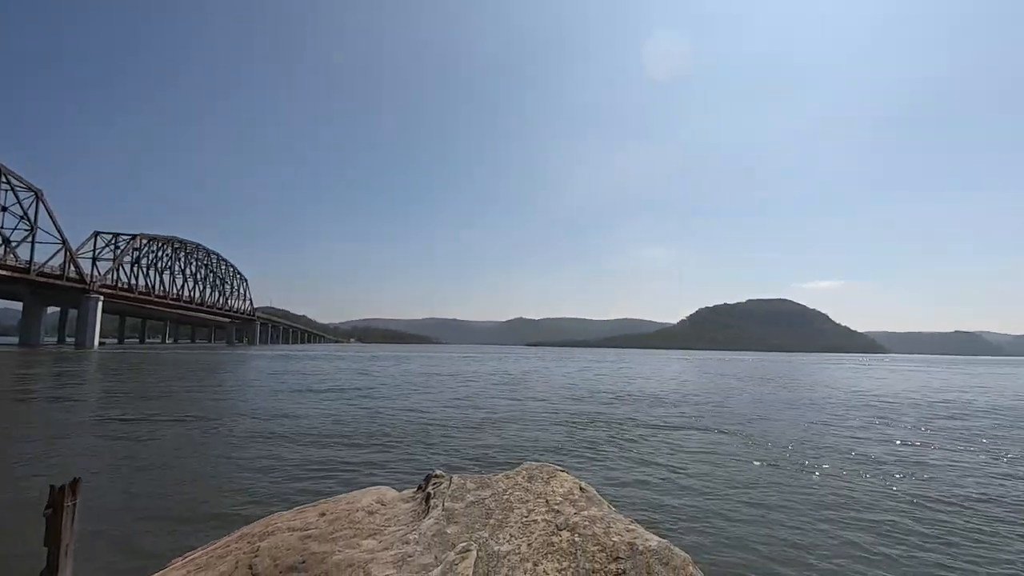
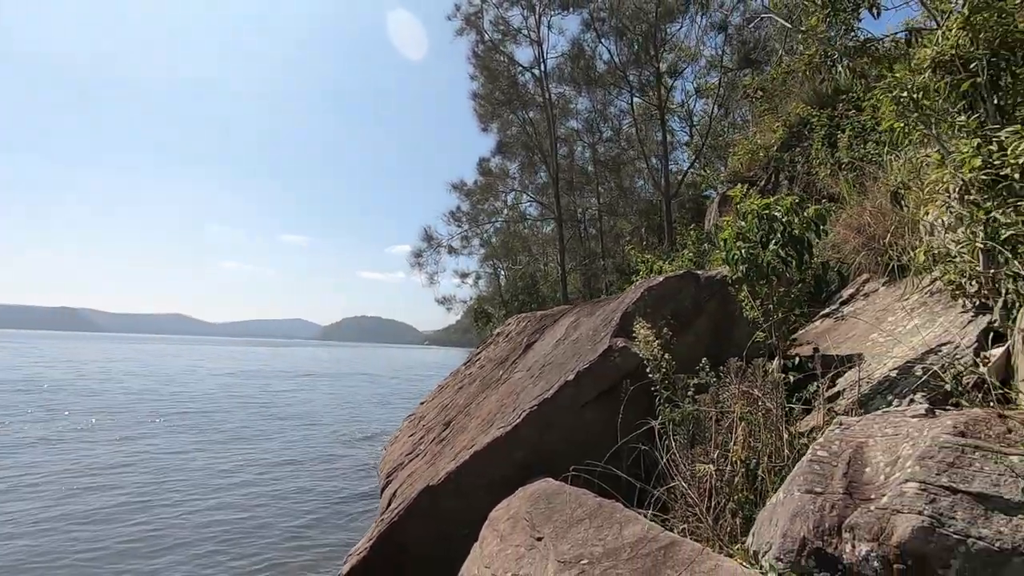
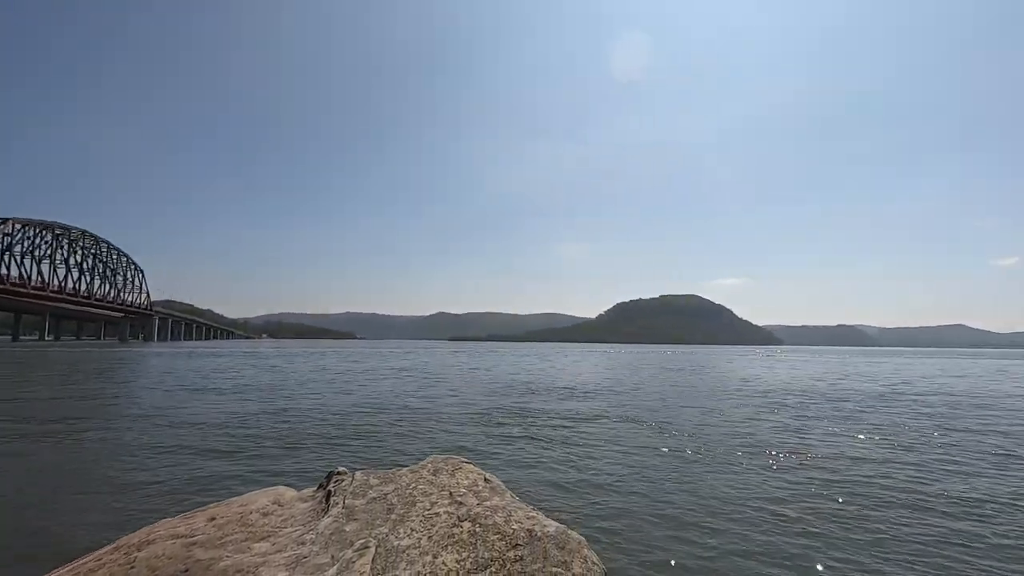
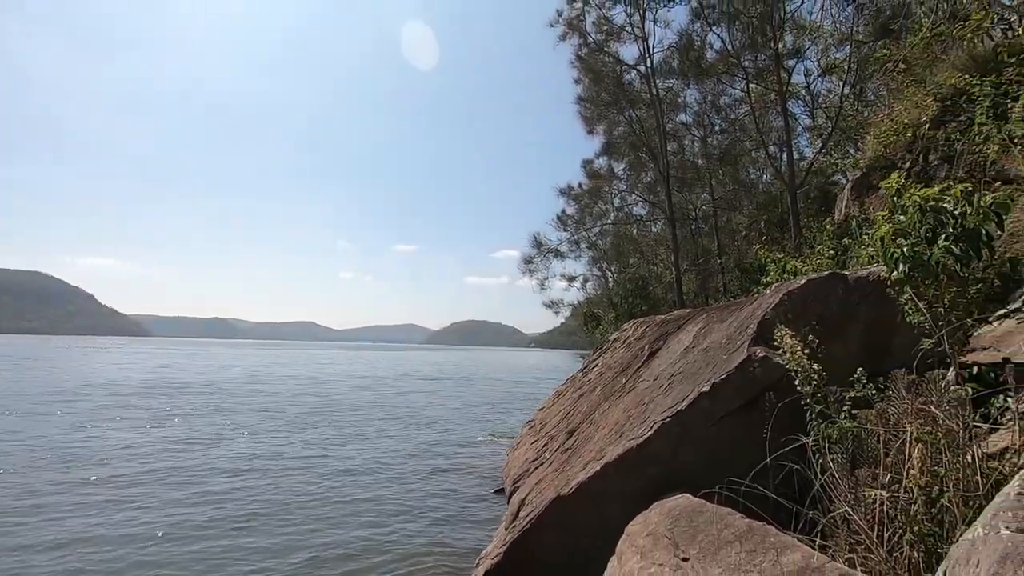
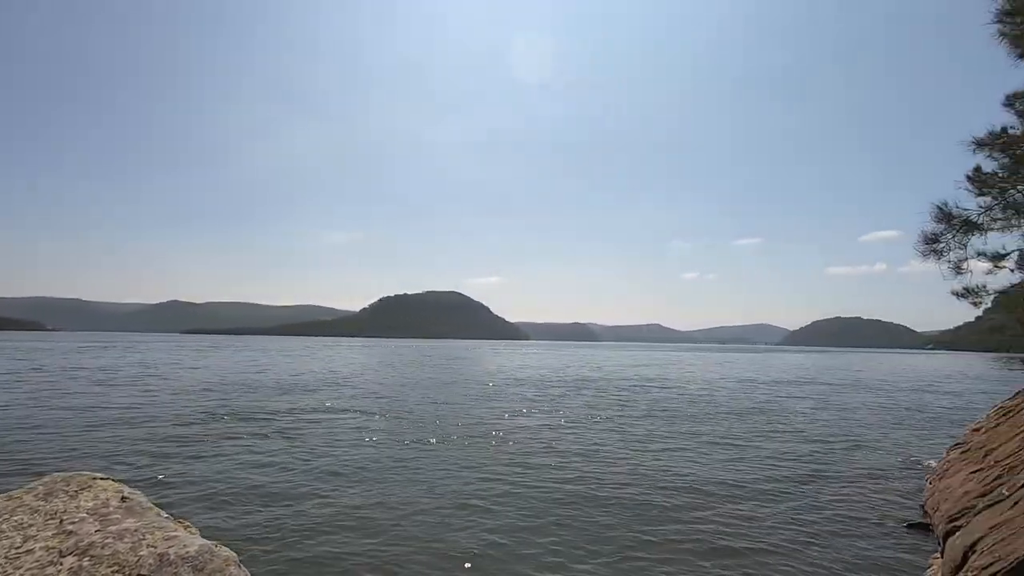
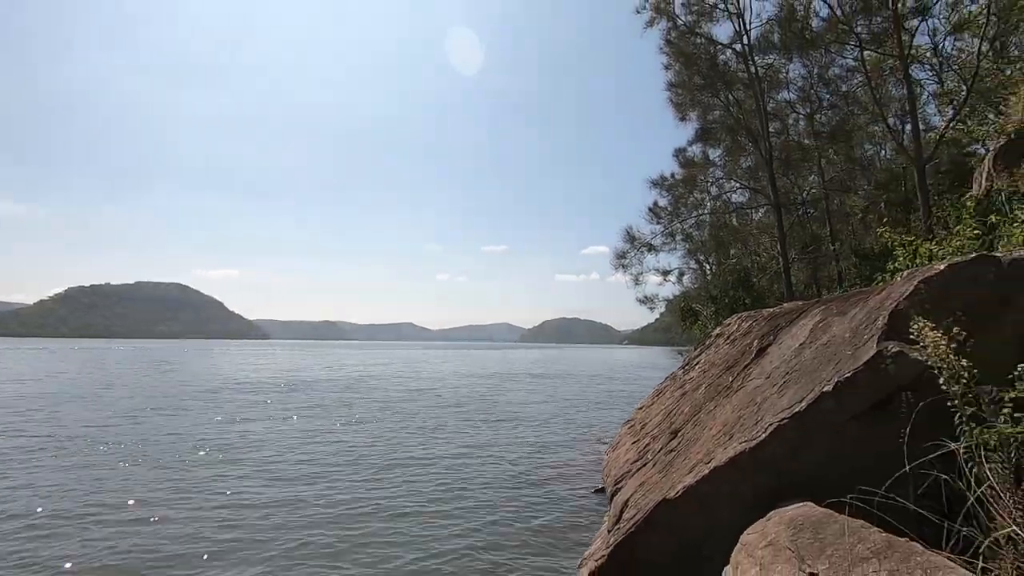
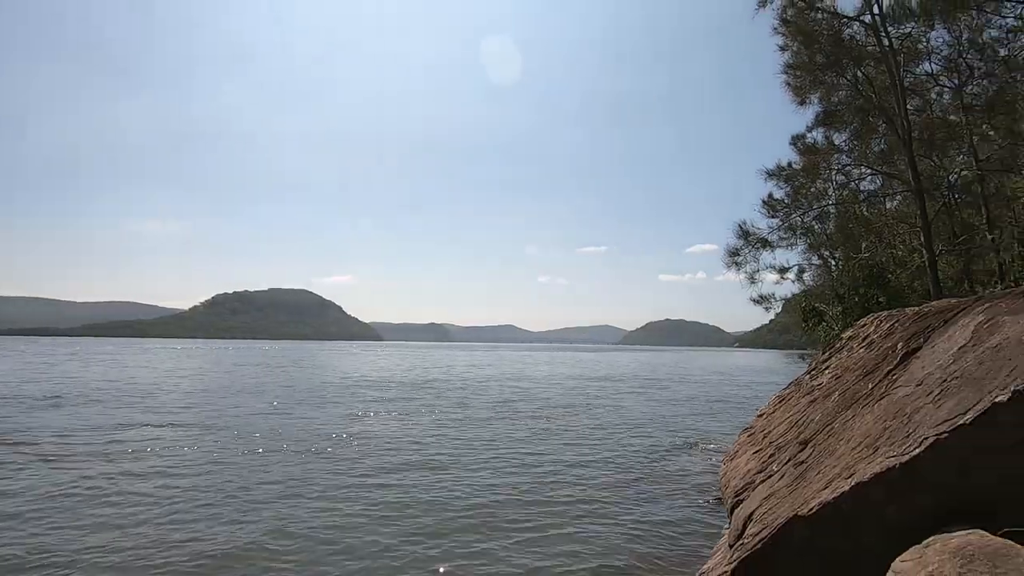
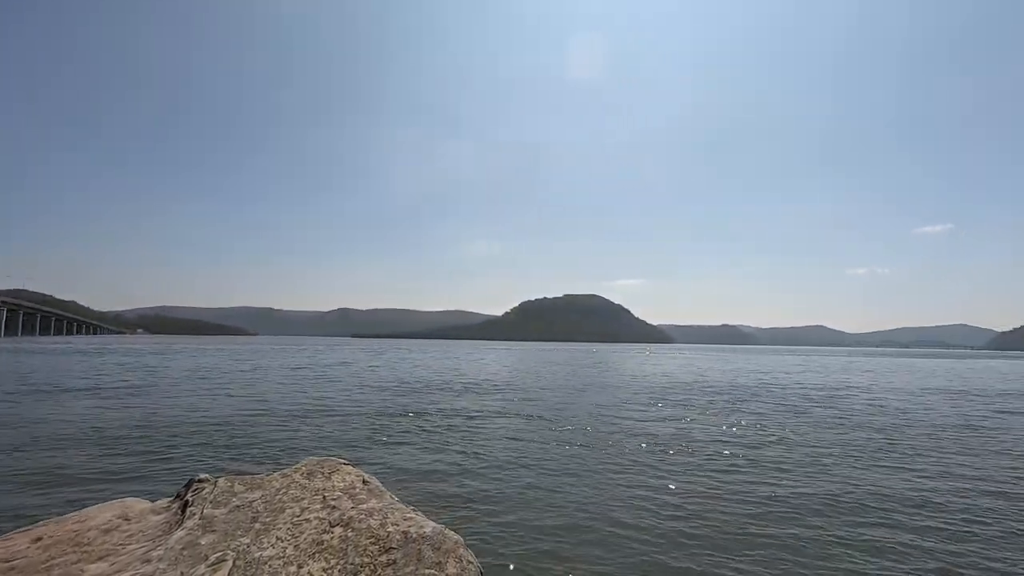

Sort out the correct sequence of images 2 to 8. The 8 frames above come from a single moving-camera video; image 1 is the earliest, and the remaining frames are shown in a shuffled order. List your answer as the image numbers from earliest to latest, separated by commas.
3, 8, 5, 7, 6, 4, 2
